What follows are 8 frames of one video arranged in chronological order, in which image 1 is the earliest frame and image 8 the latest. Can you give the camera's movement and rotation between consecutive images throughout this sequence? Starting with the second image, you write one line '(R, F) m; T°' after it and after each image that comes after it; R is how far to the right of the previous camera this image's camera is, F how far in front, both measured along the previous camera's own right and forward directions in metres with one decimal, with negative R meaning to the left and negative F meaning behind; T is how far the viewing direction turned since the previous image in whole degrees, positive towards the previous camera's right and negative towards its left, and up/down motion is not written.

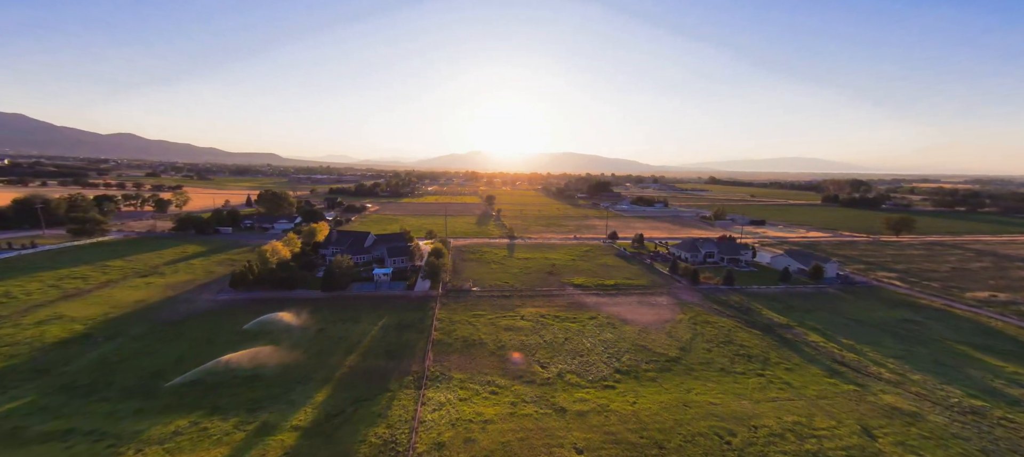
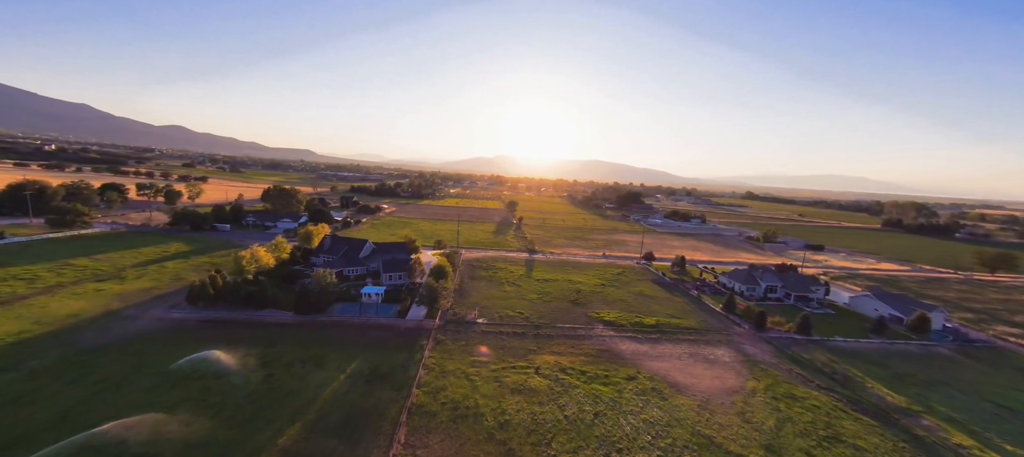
(+0.2, +5.0) m; -4°
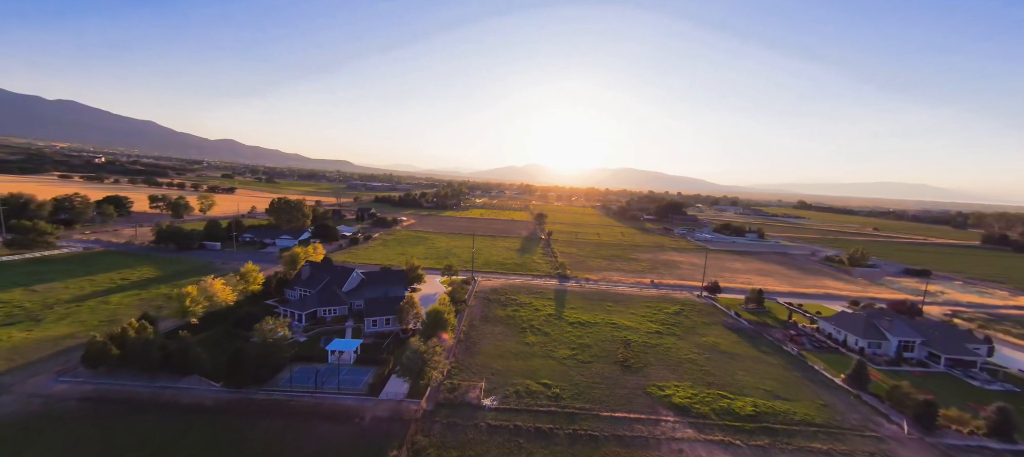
(+0.2, +6.6) m; -5°
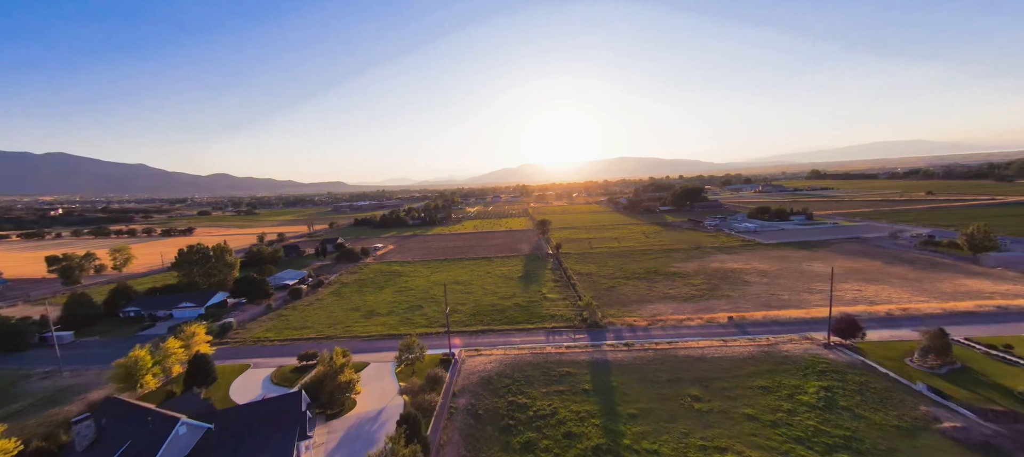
(+0.6, +11.5) m; 0°
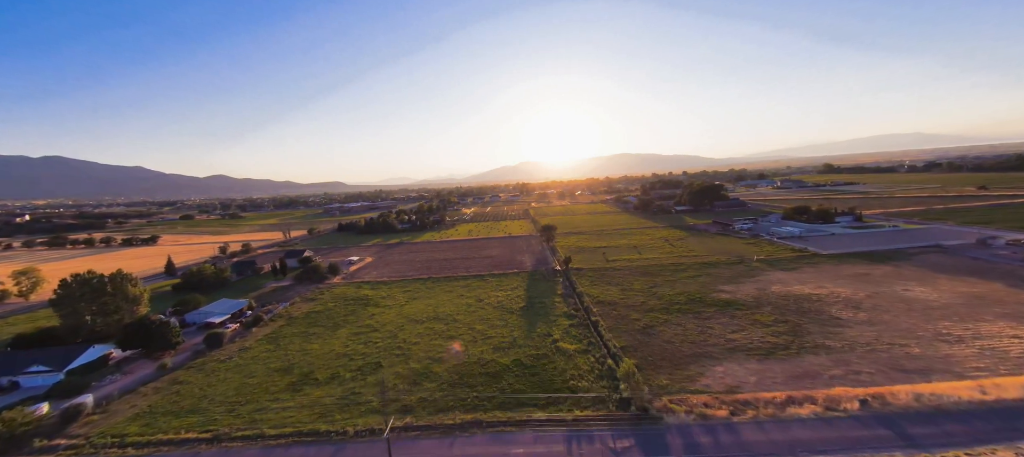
(+0.2, +8.2) m; 0°
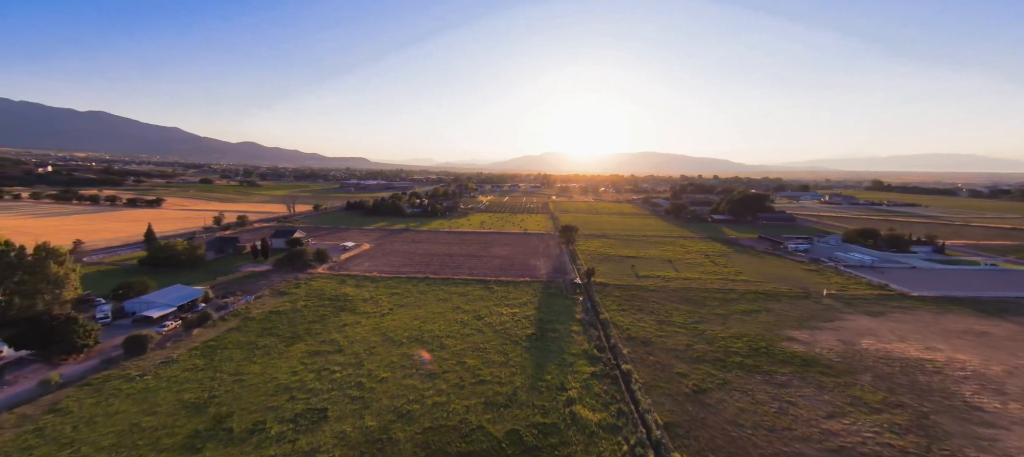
(+0.1, +5.7) m; -3°
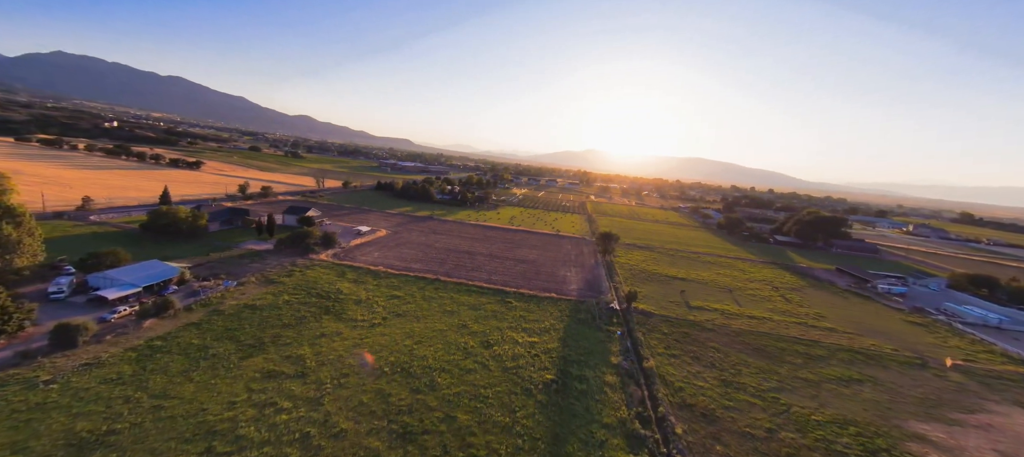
(+0.1, +4.9) m; -5°
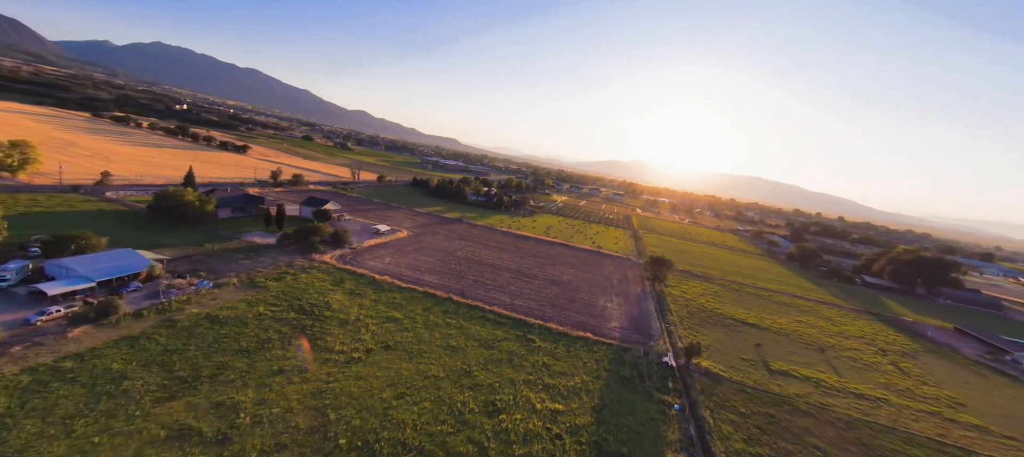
(+0.3, +4.9) m; -6°
